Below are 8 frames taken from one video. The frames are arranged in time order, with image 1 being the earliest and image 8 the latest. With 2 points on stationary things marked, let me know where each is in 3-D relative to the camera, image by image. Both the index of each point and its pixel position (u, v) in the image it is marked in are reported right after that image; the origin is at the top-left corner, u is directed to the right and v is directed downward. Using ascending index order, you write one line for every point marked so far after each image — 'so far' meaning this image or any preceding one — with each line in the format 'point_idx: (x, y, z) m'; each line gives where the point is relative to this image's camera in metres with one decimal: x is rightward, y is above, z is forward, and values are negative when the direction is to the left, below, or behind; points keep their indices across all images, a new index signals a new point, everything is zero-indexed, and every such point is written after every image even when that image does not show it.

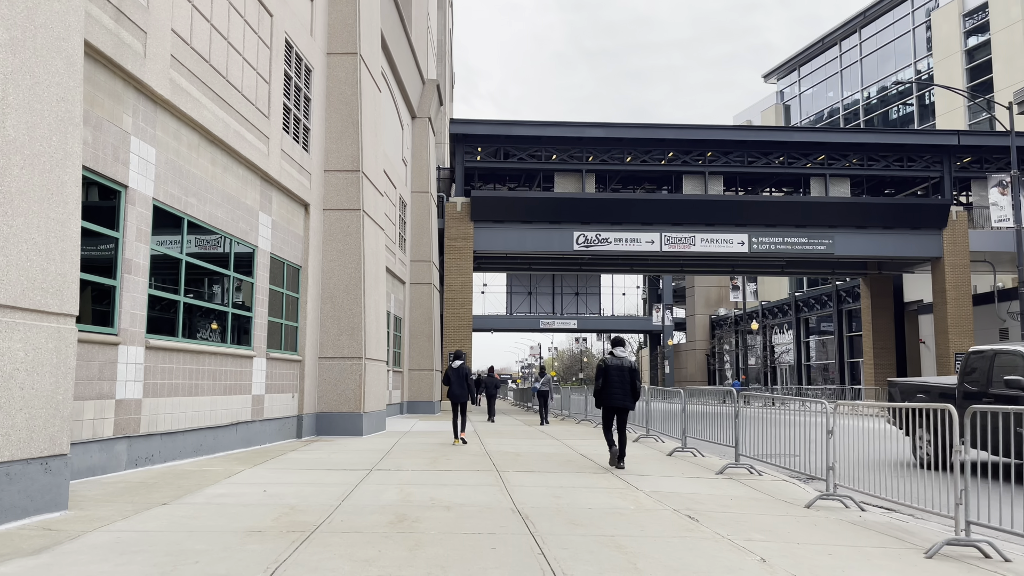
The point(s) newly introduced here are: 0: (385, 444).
0: (-2.3, -2.8, +14.8) m
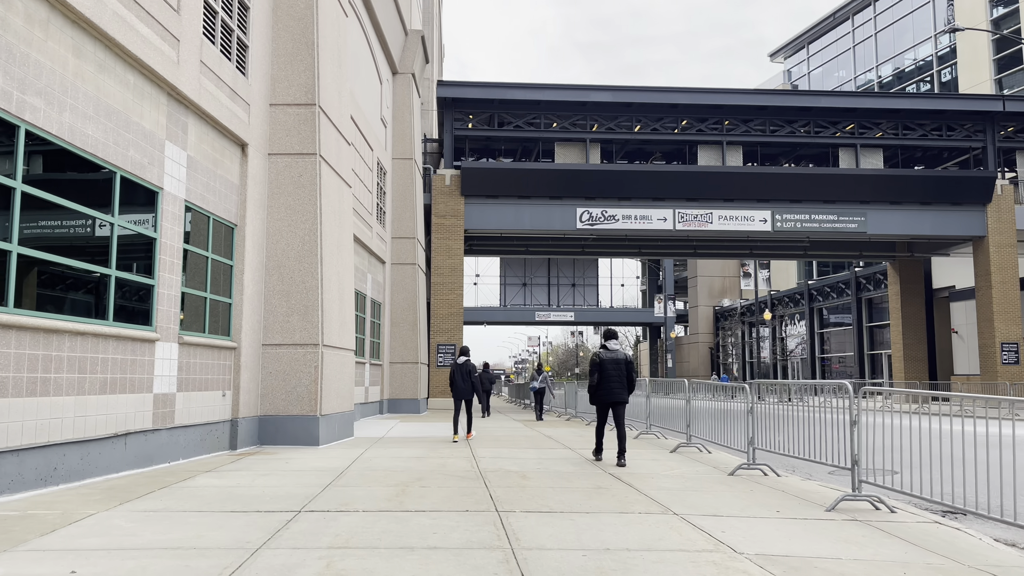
0: (-2.3, -2.3, +11.2) m
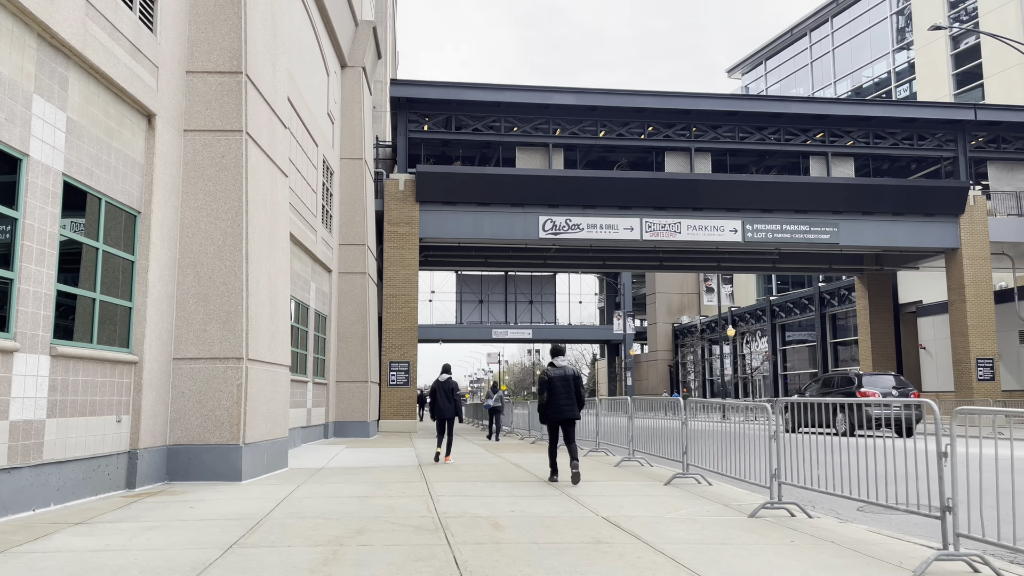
0: (-2.7, -2.3, +9.1) m
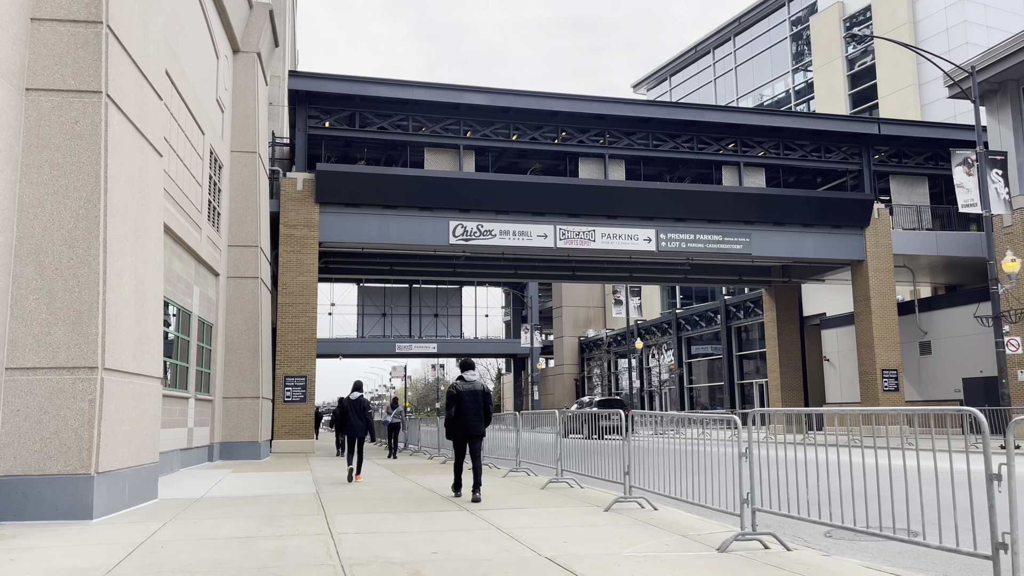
0: (-3.4, -2.3, +7.2) m
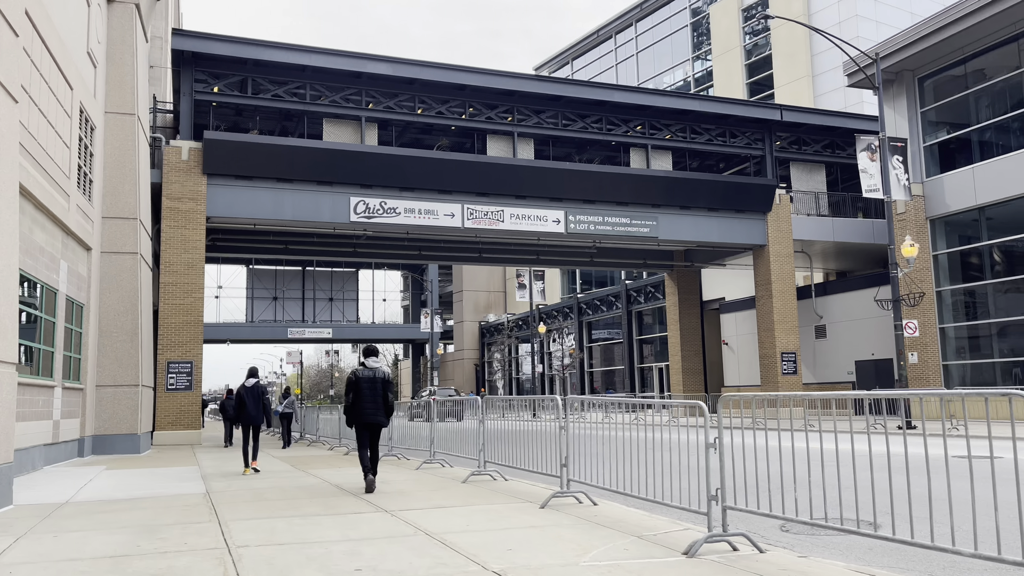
0: (-3.9, -2.0, +5.8) m
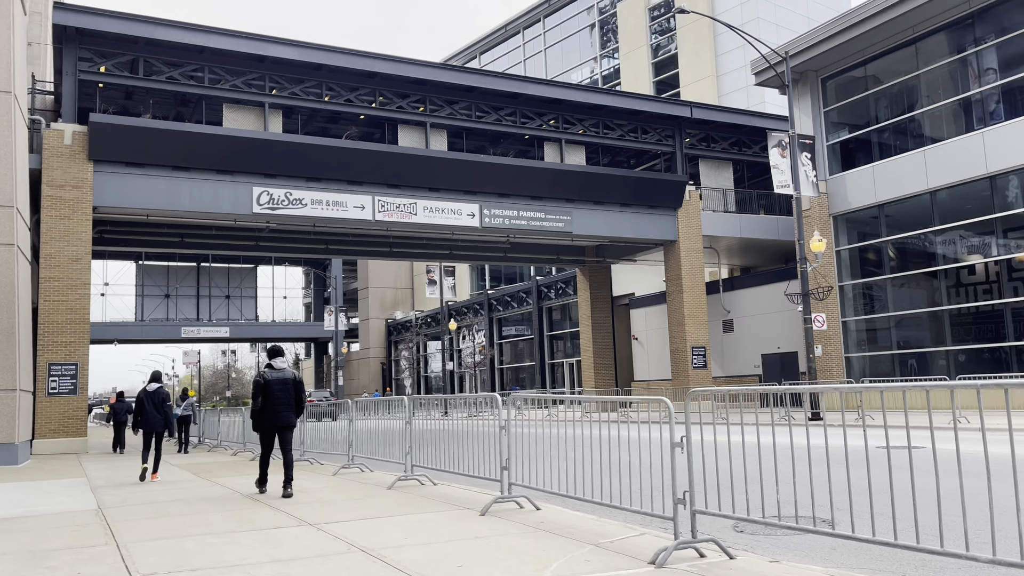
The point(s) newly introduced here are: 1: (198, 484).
0: (-4.2, -1.9, +4.7) m
1: (-4.8, -3.0, +12.5) m
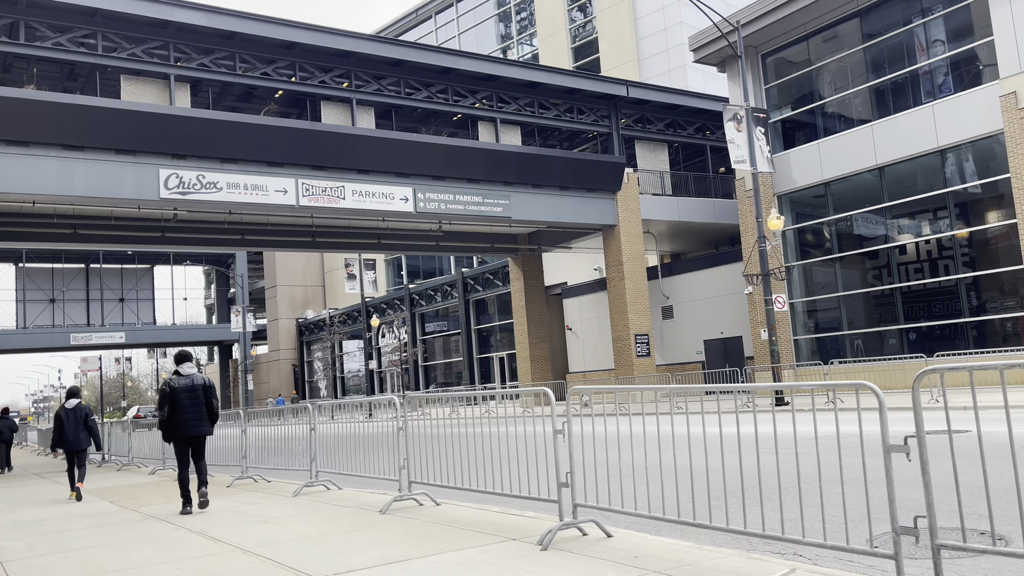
0: (-3.4, -1.7, +2.5) m
1: (-4.9, -2.8, +10.2) m
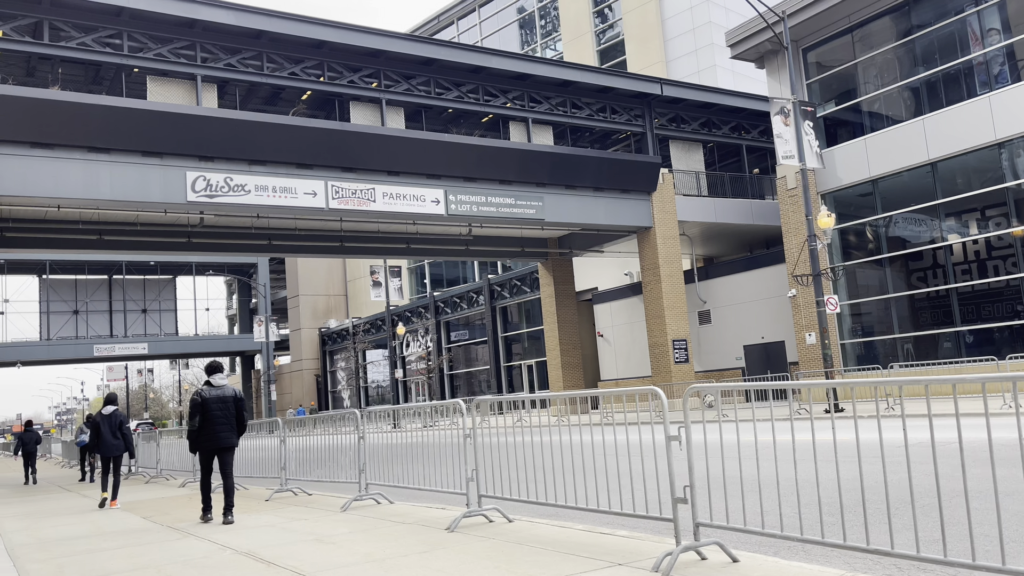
0: (-2.8, -1.6, +1.7) m
1: (-4.1, -2.8, +9.5) m
